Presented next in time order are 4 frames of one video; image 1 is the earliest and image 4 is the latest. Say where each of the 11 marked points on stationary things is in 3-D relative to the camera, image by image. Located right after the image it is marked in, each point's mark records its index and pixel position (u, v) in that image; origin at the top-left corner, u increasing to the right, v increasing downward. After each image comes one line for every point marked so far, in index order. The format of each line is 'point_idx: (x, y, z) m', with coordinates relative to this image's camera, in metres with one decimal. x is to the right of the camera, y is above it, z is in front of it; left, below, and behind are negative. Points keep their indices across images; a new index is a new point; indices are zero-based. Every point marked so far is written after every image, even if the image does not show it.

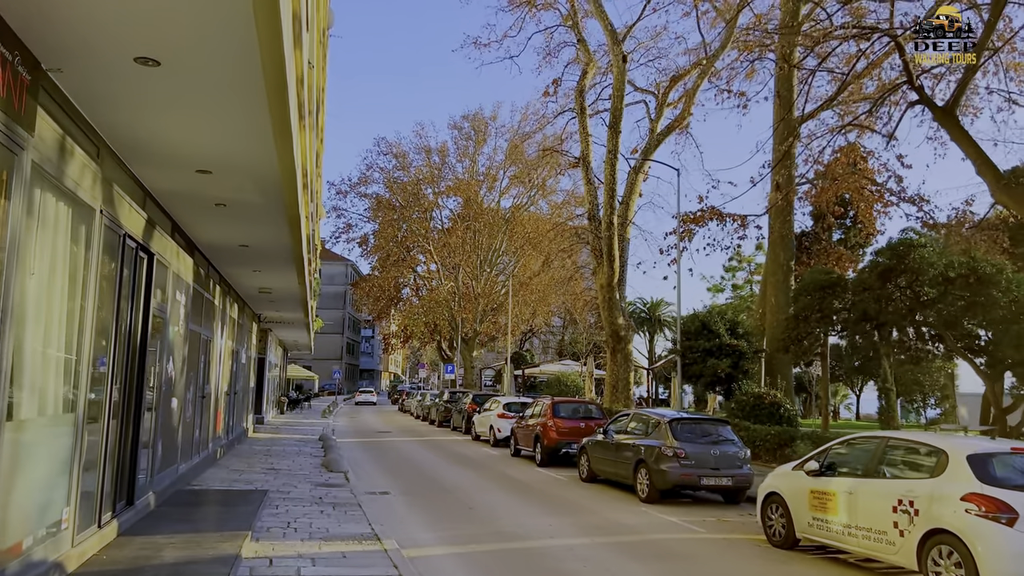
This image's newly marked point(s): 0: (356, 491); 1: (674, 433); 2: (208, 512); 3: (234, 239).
0: (-2.5, -3.2, +12.3) m
1: (+2.4, -2.2, +11.6) m
2: (-3.6, -2.7, +9.2) m
3: (-3.8, +0.7, +10.6) m
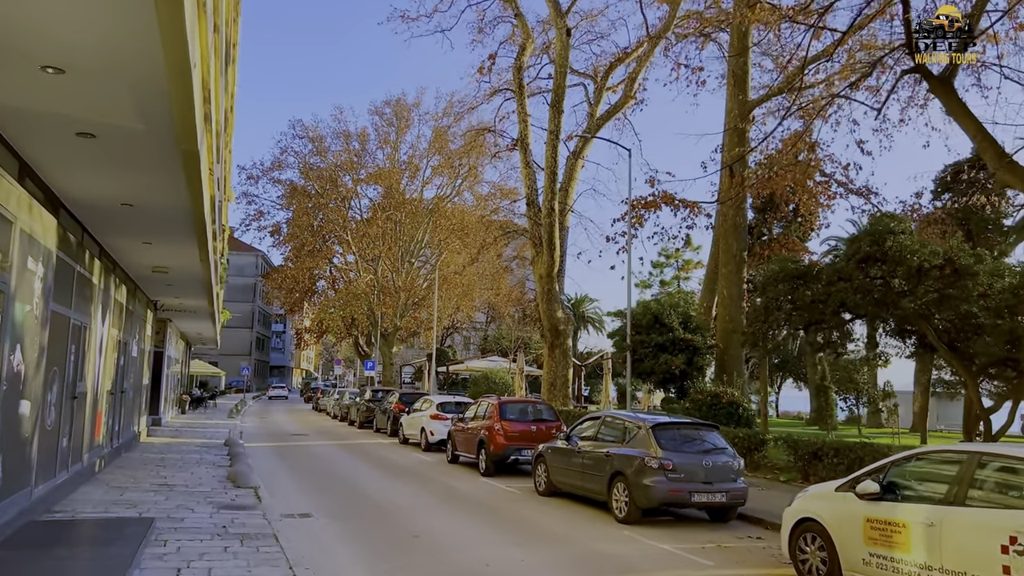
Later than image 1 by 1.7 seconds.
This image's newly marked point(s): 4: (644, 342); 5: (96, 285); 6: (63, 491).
0: (-3.1, -2.9, +10.0) m
1: (+1.9, -1.9, +9.8) m
2: (-3.9, -2.4, +6.8) m
3: (-4.2, +1.0, +8.2) m
4: (+3.4, -1.4, +19.8) m
5: (-6.1, +0.1, +11.3) m
6: (-5.7, -2.6, +9.8) m
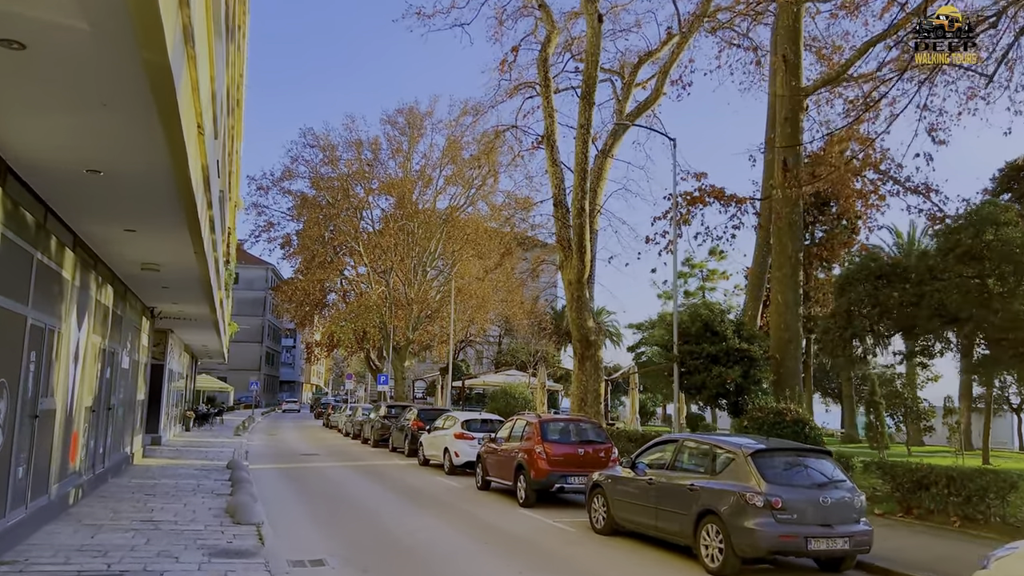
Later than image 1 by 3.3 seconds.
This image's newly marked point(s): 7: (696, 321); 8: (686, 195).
0: (-2.5, -2.8, +8.0) m
1: (+2.5, -1.8, +7.8) m
2: (-3.3, -2.2, +4.9) m
3: (-3.6, +1.1, +6.3) m
4: (+4.2, -1.5, +17.8) m
5: (-5.4, +0.1, +9.4) m
6: (-5.0, -2.5, +7.9) m
7: (+4.3, -0.8, +18.1) m
8: (+4.1, +2.2, +18.4) m
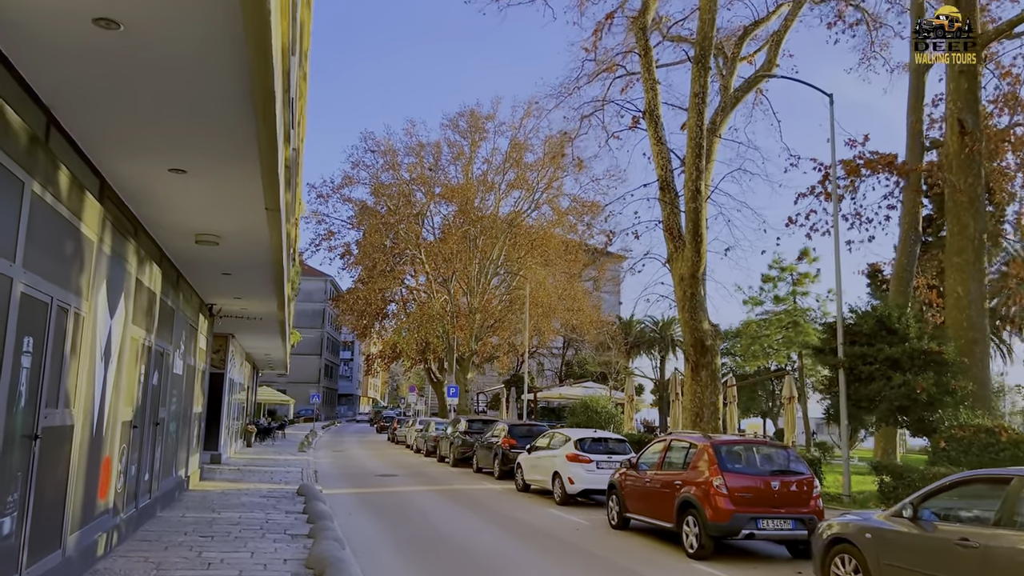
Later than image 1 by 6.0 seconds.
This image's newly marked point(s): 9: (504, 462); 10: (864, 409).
0: (-0.8, -2.5, +5.1) m
1: (+4.2, -1.5, +4.6) m
2: (-1.8, -1.8, +2.0) m
3: (-2.0, +1.5, +3.5) m
4: (+6.5, -1.3, +14.4) m
5: (-3.6, +0.4, +6.7) m
6: (-3.3, -2.2, +5.1) m
7: (+6.7, -0.6, +14.7) m
8: (+6.5, +2.4, +15.1) m
9: (-0.2, -4.3, +19.0) m
10: (+6.6, -2.3, +14.6) m
